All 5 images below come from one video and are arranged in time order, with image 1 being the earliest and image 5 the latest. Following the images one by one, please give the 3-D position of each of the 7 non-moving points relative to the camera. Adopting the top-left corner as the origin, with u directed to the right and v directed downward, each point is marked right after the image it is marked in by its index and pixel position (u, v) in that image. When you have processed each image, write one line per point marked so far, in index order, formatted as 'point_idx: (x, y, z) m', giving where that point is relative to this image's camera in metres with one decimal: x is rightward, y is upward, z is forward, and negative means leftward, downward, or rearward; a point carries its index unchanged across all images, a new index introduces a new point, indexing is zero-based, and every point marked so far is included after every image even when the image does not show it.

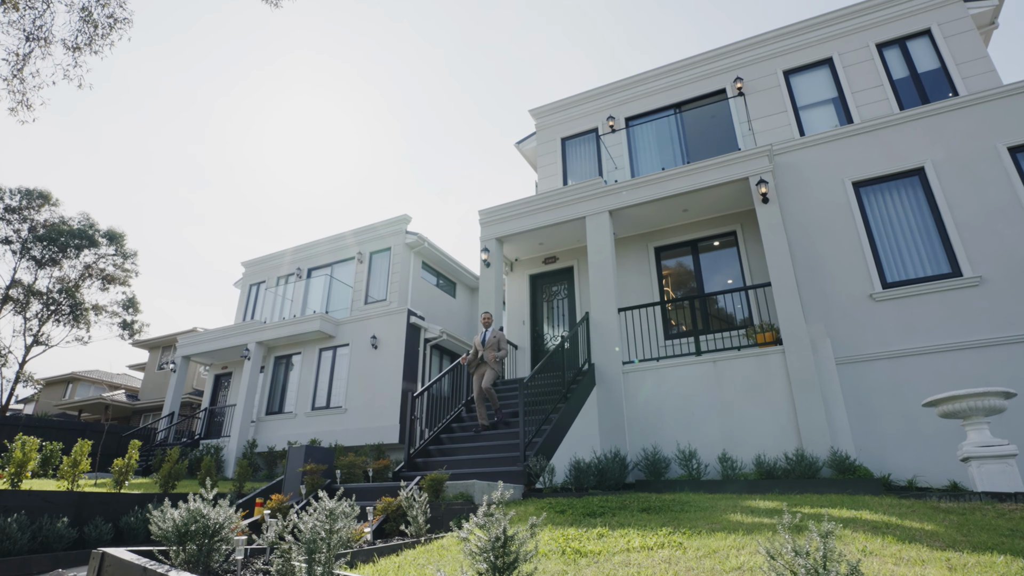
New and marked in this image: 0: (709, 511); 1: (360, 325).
0: (+1.5, -1.7, +4.4) m
1: (-3.9, -1.0, +14.6) m
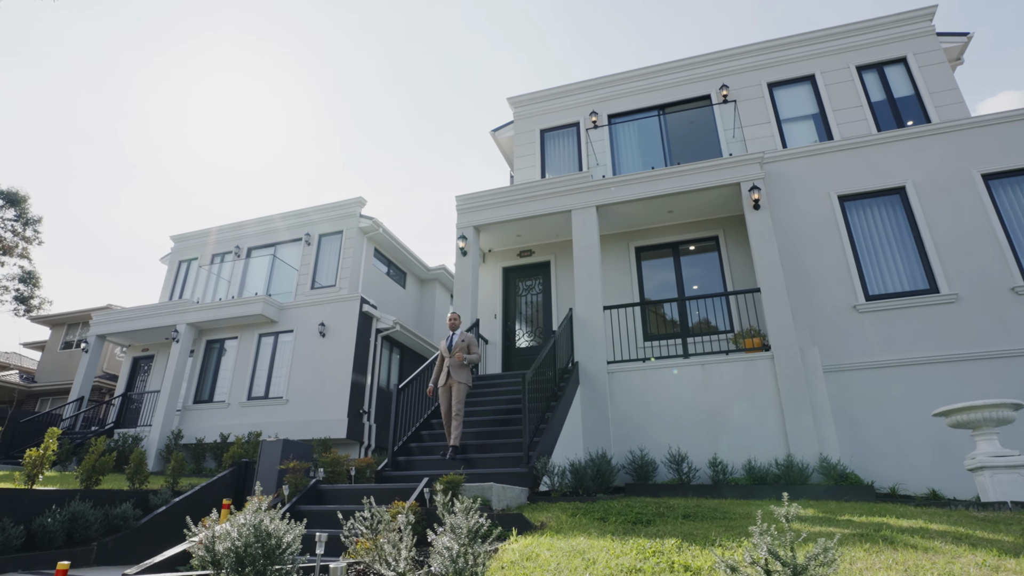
0: (+1.8, -1.7, +4.2) m
1: (-4.9, -0.6, +13.6) m
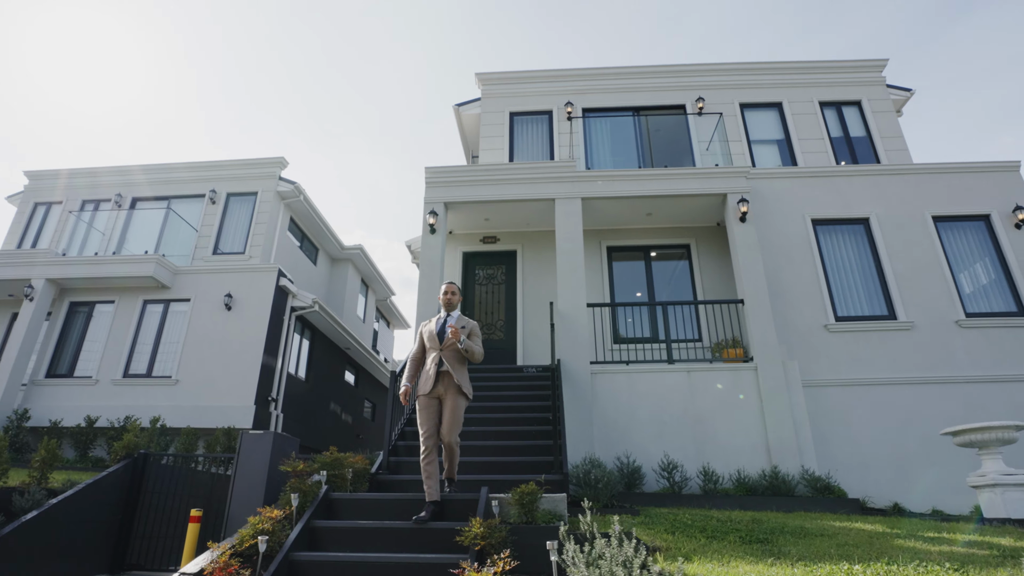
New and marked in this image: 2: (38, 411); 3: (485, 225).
0: (+2.3, -1.7, +4.0) m
1: (-6.2, +0.2, +11.6) m
2: (-8.7, -2.3, +10.5) m
3: (-0.5, +1.1, +9.8) m
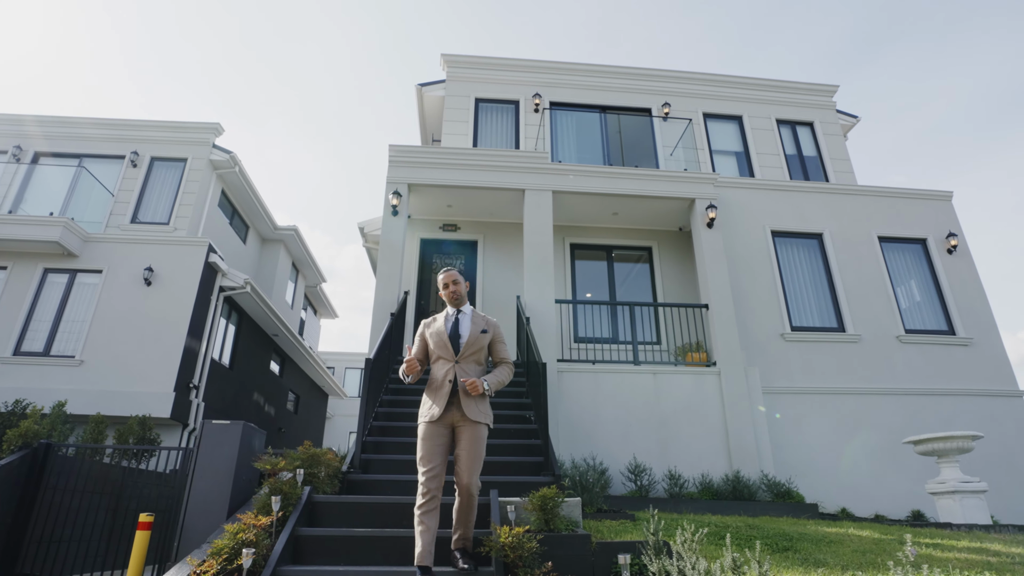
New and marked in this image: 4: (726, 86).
0: (+2.3, -1.7, +3.9) m
1: (-7.0, +0.7, +10.4) m
2: (-9.5, -1.6, +8.9) m
3: (-1.1, +1.2, +9.3) m
4: (+4.1, +3.9, +11.0) m
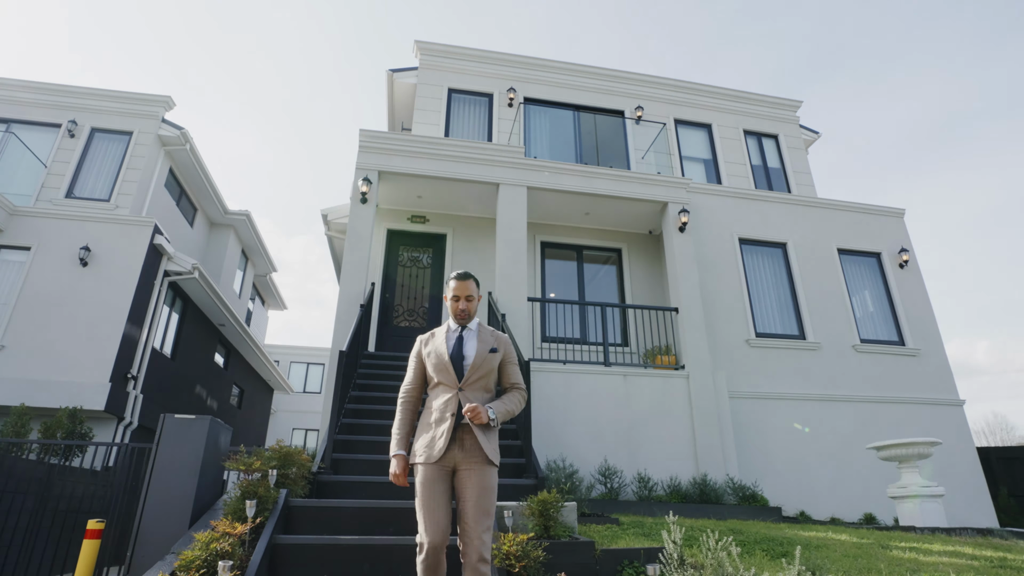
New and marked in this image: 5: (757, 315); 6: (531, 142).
0: (+2.2, -1.8, +3.9) m
1: (-7.5, +1.0, +9.5) m
2: (-10.0, -1.2, +7.9) m
3: (-1.5, +1.3, +9.0) m
4: (+3.6, +3.8, +11.2) m
5: (+3.8, -0.4, +8.9) m
6: (+0.3, +2.6, +10.2) m
